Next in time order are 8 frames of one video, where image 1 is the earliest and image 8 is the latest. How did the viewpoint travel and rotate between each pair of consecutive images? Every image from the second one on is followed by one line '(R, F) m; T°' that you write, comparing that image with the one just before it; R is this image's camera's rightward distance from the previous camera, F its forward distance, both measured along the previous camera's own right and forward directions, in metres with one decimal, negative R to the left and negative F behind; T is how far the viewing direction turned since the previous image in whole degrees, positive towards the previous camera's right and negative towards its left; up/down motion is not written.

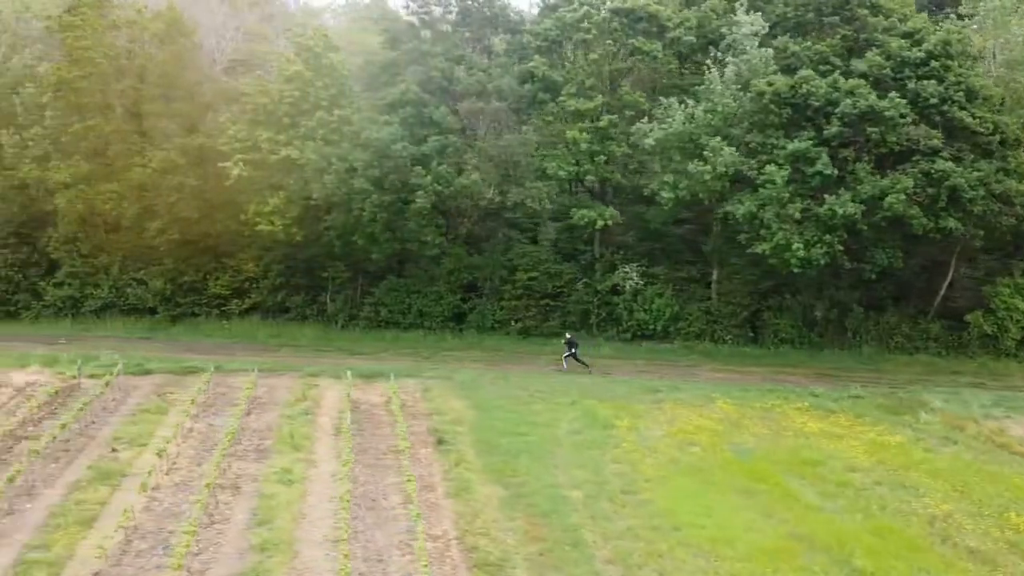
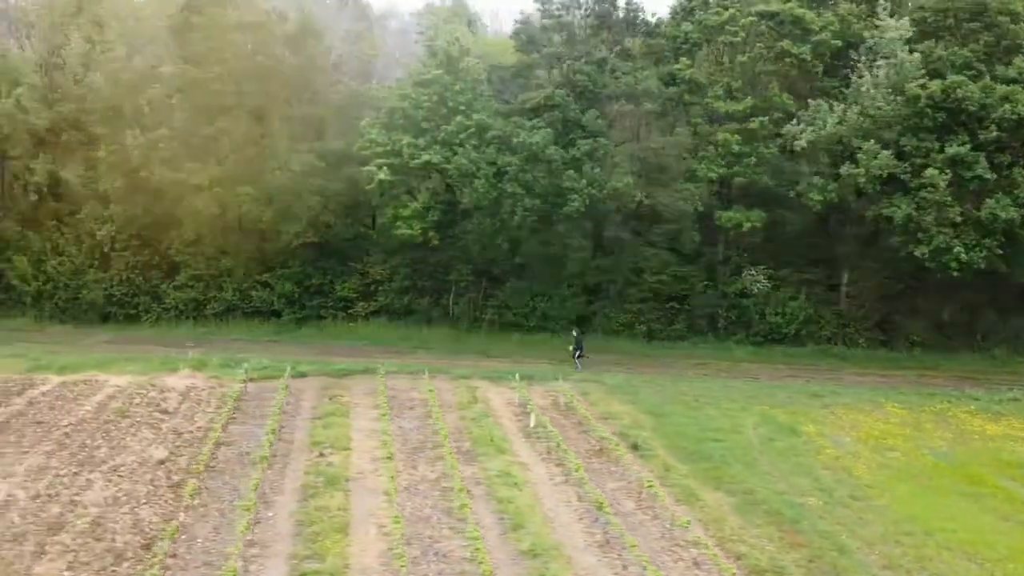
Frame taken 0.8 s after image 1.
(-5.6, +0.2) m; +1°
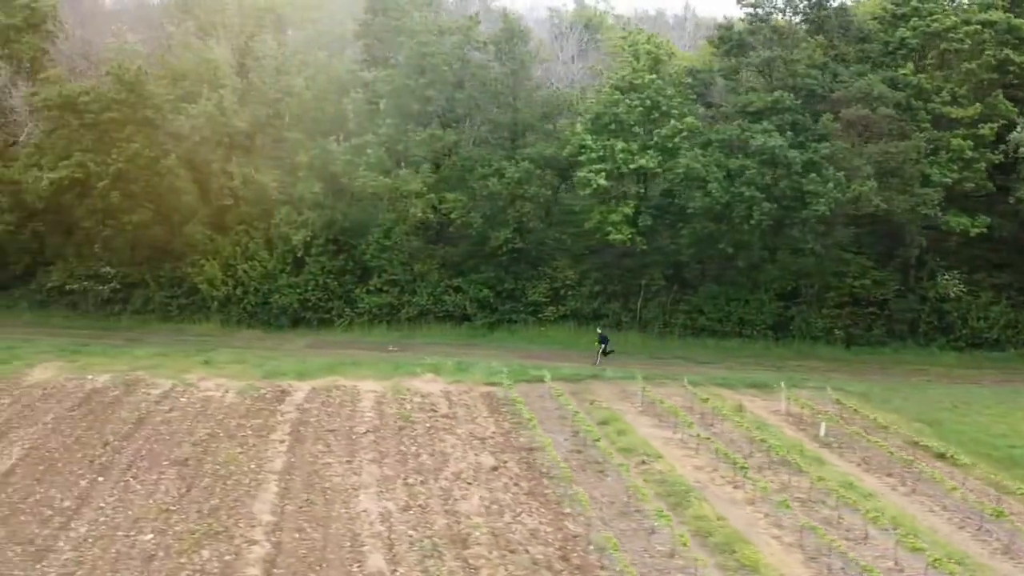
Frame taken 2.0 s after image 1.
(-8.5, +0.3) m; +2°
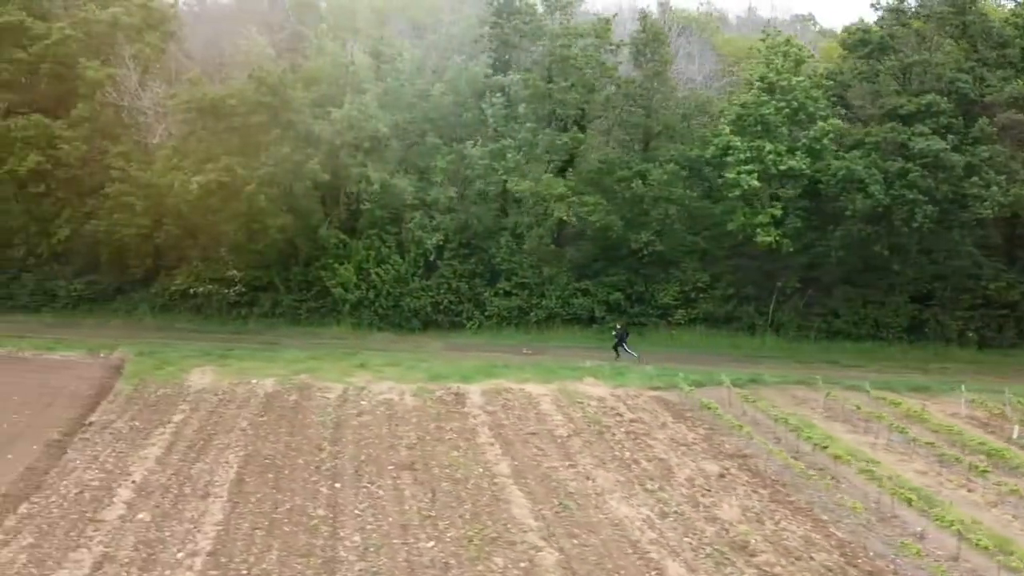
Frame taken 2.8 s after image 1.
(-5.7, +0.2) m; +1°
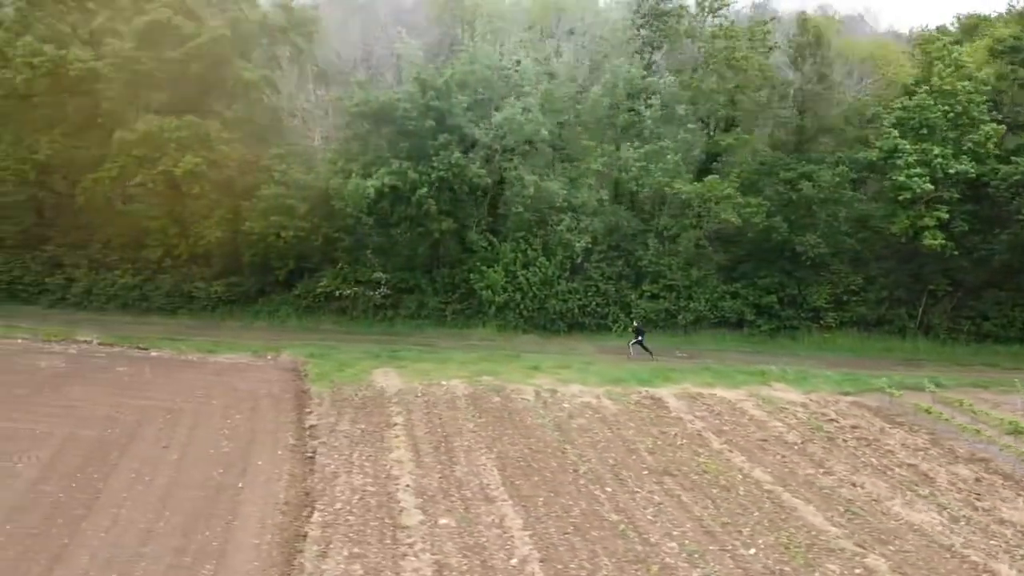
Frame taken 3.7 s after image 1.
(-6.4, +0.1) m; +1°
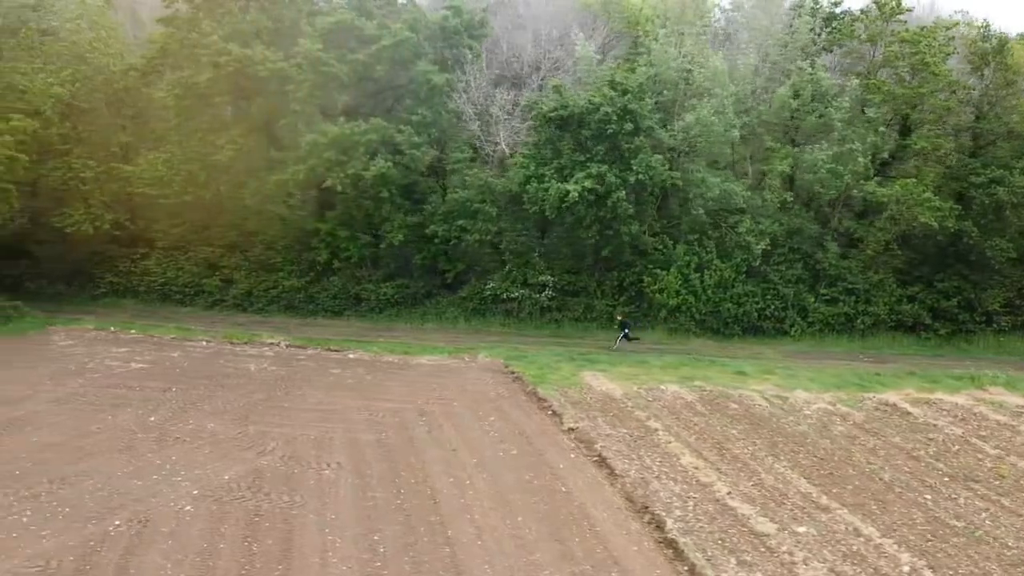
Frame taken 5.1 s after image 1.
(-7.4, +0.2) m; +1°
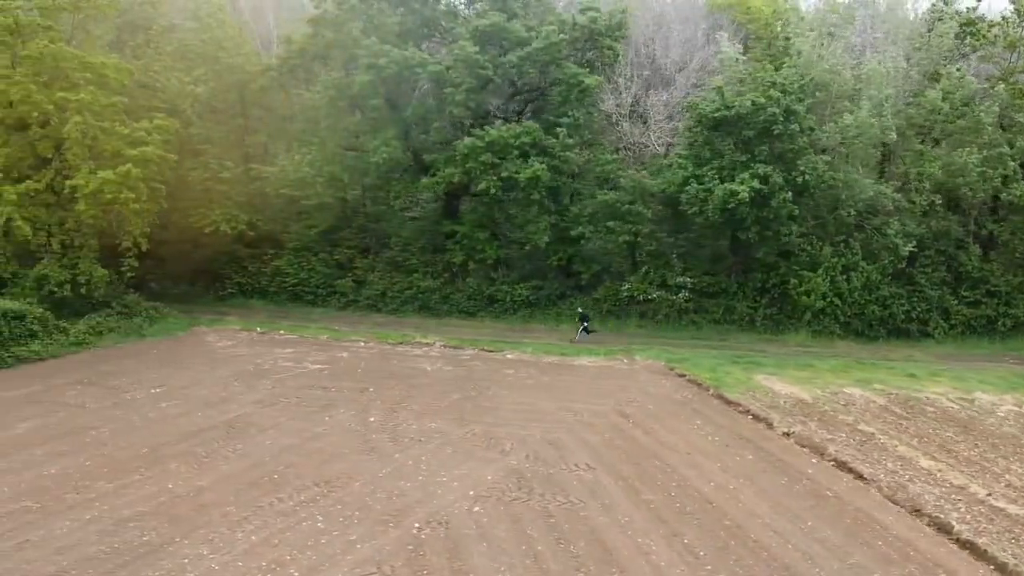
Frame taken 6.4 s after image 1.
(-6.0, 0.0) m; +1°
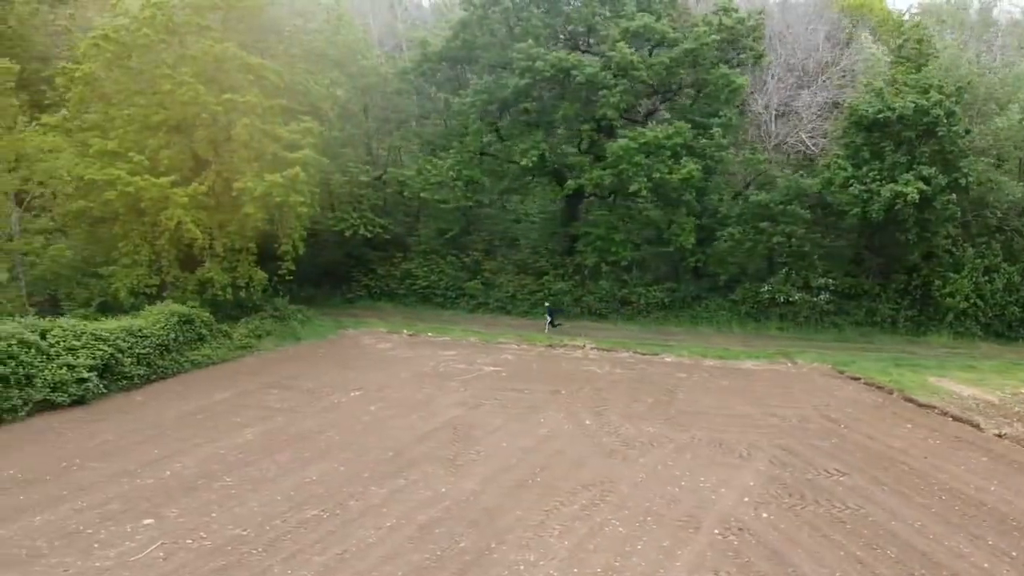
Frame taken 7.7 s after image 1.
(-6.0, 0.0) m; +1°
